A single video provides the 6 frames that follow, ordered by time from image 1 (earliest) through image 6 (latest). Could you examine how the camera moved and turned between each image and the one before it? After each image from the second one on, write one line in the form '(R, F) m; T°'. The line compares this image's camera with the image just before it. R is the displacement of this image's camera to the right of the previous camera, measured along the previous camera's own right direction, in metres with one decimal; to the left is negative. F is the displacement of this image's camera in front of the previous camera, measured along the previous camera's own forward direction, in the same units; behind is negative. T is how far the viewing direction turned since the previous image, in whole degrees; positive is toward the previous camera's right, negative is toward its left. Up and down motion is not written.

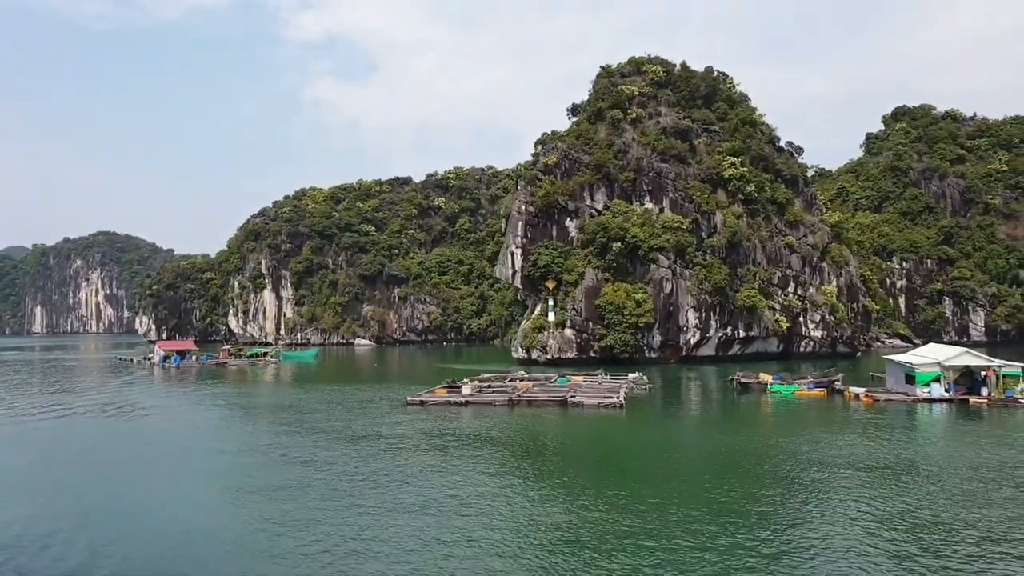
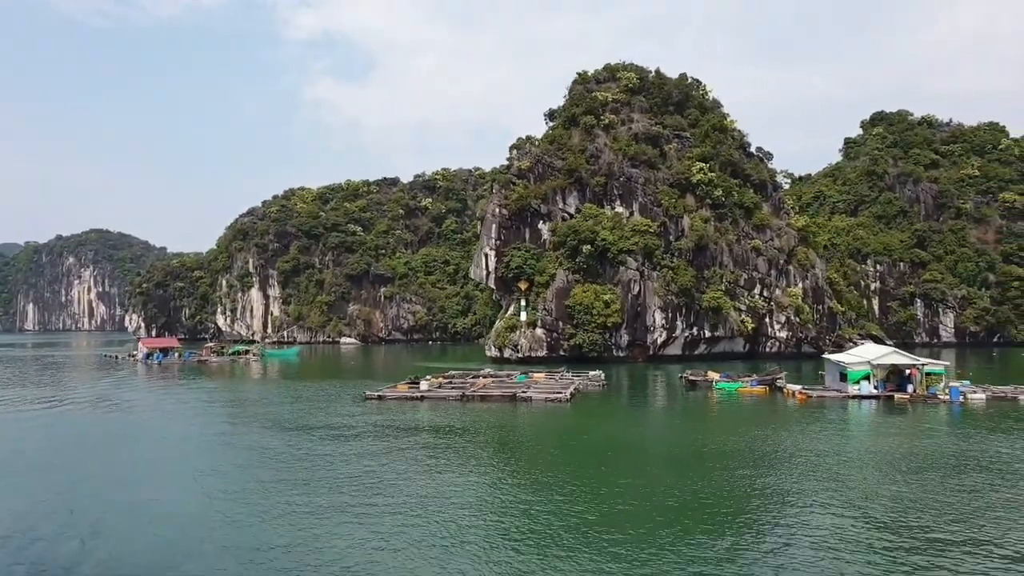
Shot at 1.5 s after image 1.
(+1.2, -1.2) m; 0°
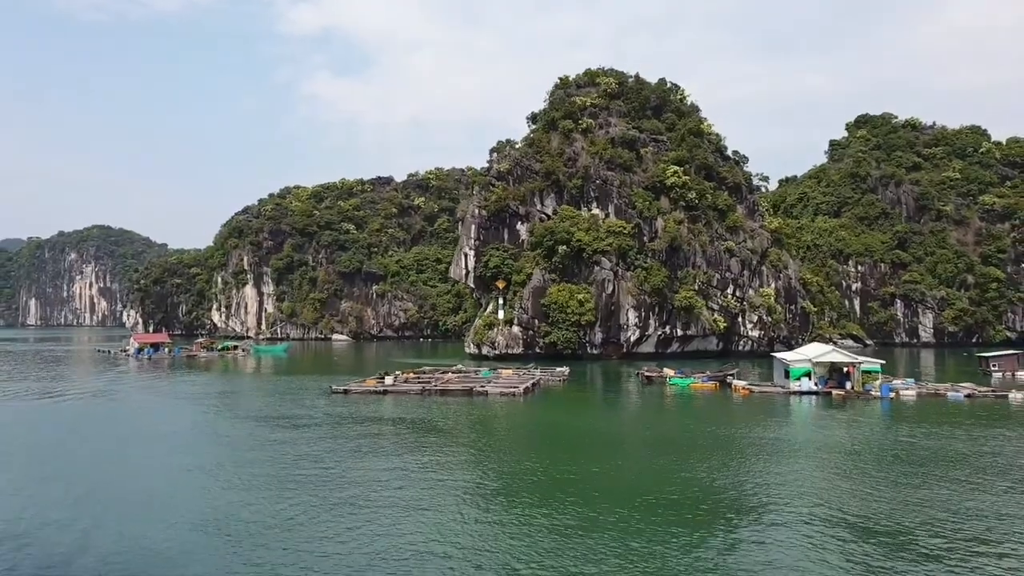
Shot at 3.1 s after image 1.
(+1.4, -1.2) m; 0°
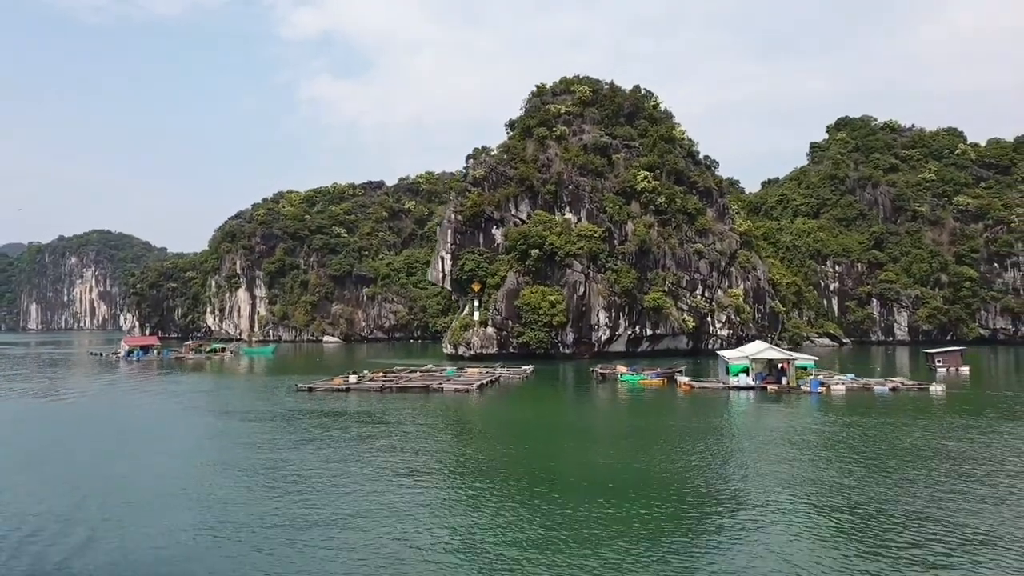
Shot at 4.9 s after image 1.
(+1.6, -1.5) m; 0°
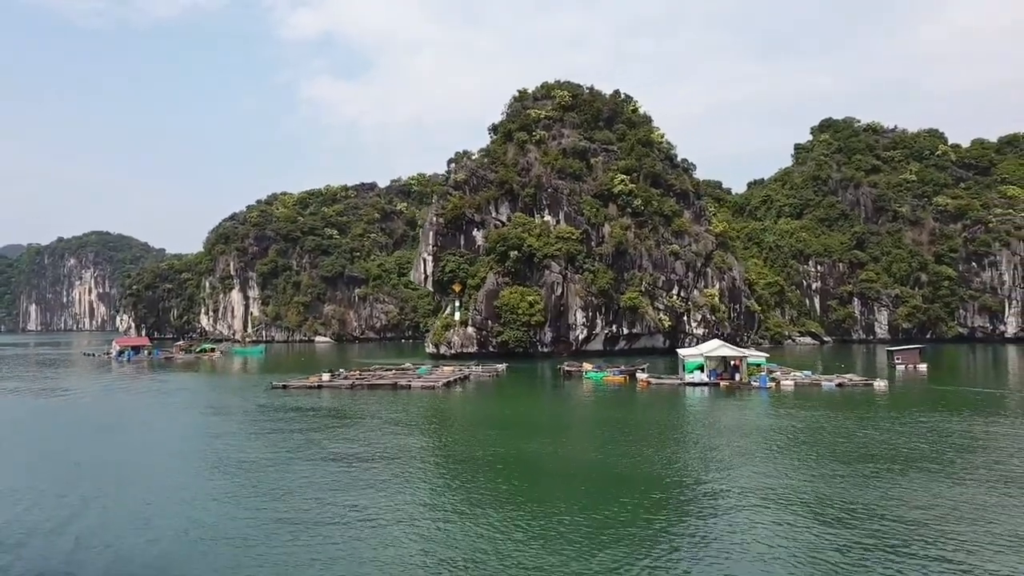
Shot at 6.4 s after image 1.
(+1.3, -1.1) m; 0°
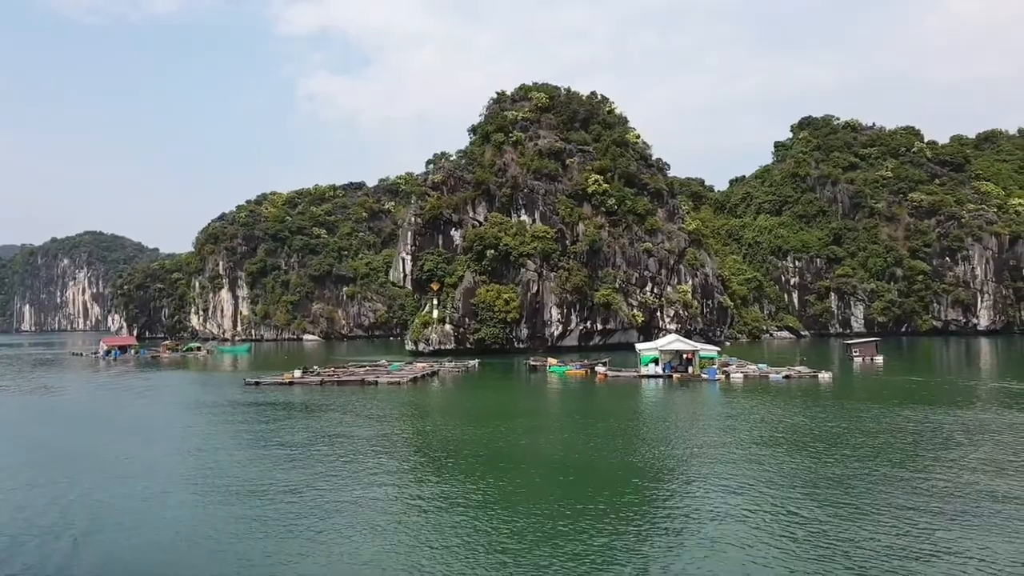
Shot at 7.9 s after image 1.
(+1.2, -1.2) m; 0°
